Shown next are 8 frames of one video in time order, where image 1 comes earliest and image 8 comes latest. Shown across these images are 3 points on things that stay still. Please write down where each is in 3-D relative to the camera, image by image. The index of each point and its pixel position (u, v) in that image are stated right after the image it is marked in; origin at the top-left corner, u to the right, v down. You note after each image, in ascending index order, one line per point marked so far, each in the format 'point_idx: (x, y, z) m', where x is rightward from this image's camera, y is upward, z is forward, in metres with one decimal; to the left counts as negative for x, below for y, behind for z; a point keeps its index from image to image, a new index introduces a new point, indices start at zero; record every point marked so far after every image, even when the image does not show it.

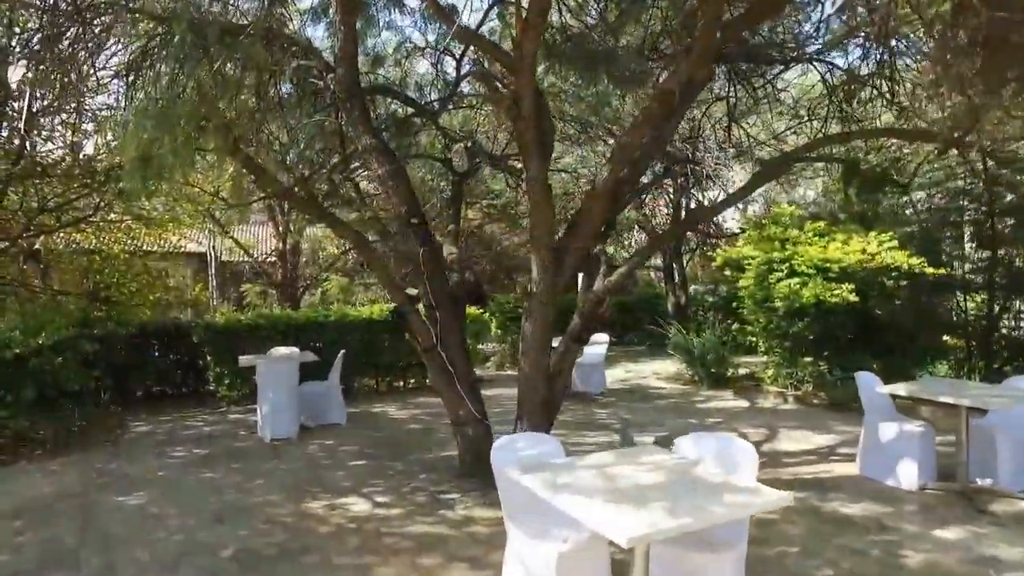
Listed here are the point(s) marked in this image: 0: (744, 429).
0: (+2.6, -1.5, +7.7) m
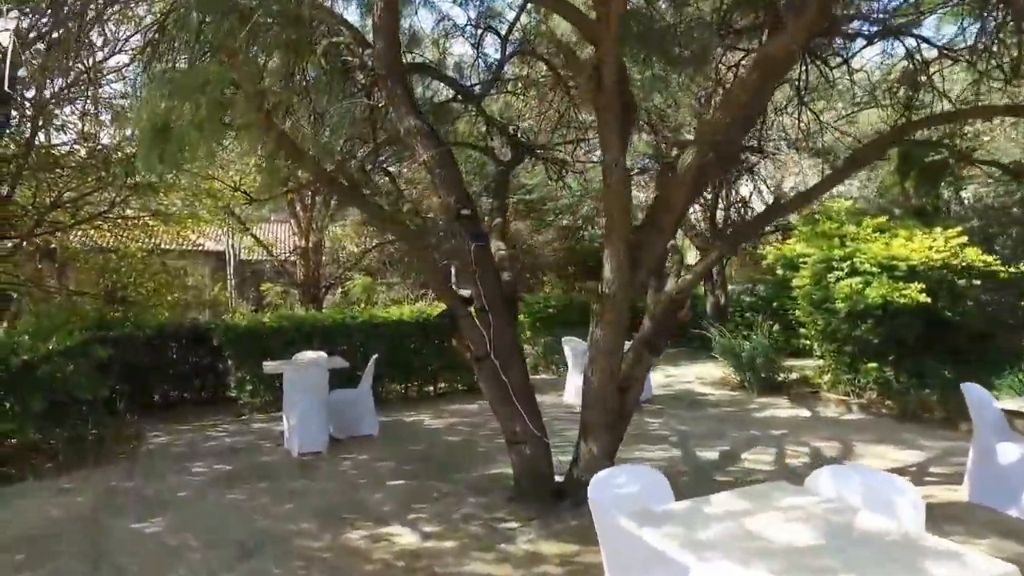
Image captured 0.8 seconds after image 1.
0: (+3.0, -1.5, +7.0) m
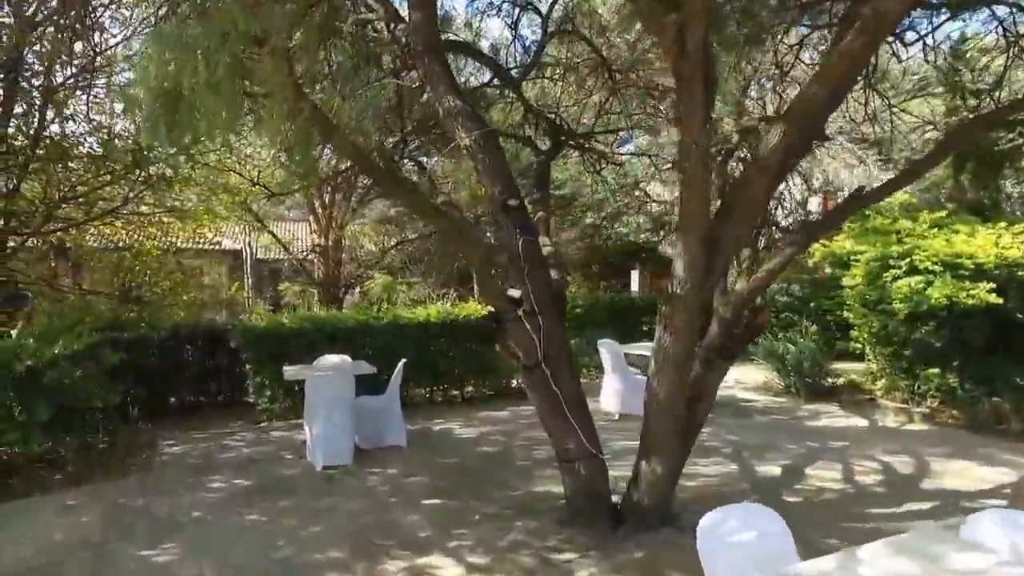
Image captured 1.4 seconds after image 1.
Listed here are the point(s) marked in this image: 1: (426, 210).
0: (+3.4, -1.5, +6.4) m
1: (-0.5, +0.5, +4.2) m
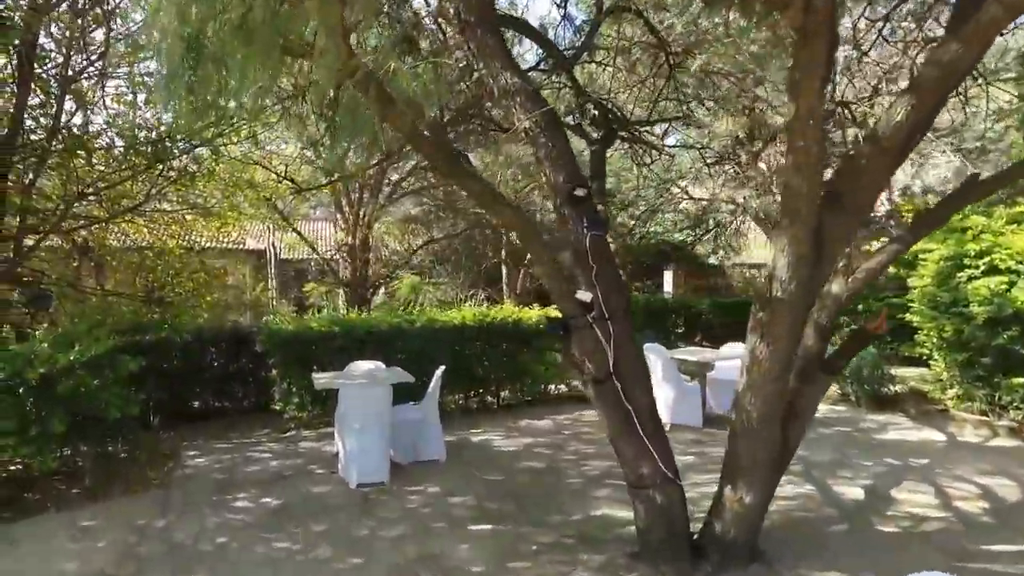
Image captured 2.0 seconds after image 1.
0: (+3.8, -1.5, +5.8) m
1: (-0.1, +0.5, +3.7) m
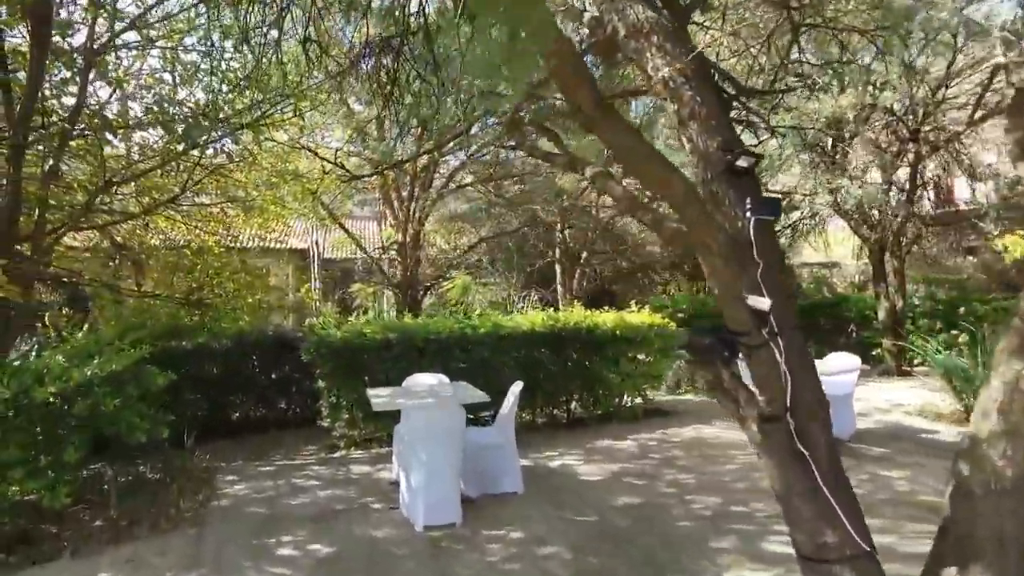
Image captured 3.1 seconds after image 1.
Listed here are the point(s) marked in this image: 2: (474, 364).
0: (+4.5, -1.6, +4.6) m
1: (+0.4, +0.4, +2.7) m
2: (-0.4, -0.8, +7.6) m
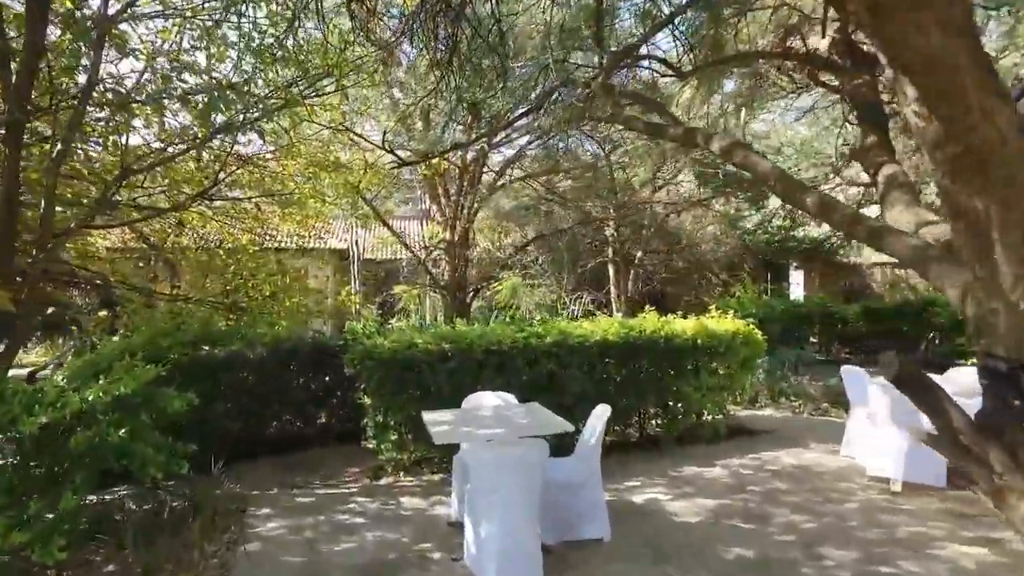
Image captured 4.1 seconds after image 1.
0: (+5.0, -1.6, +3.4) m
1: (+0.8, +0.4, +1.7) m
2: (+0.2, -0.9, +6.6) m
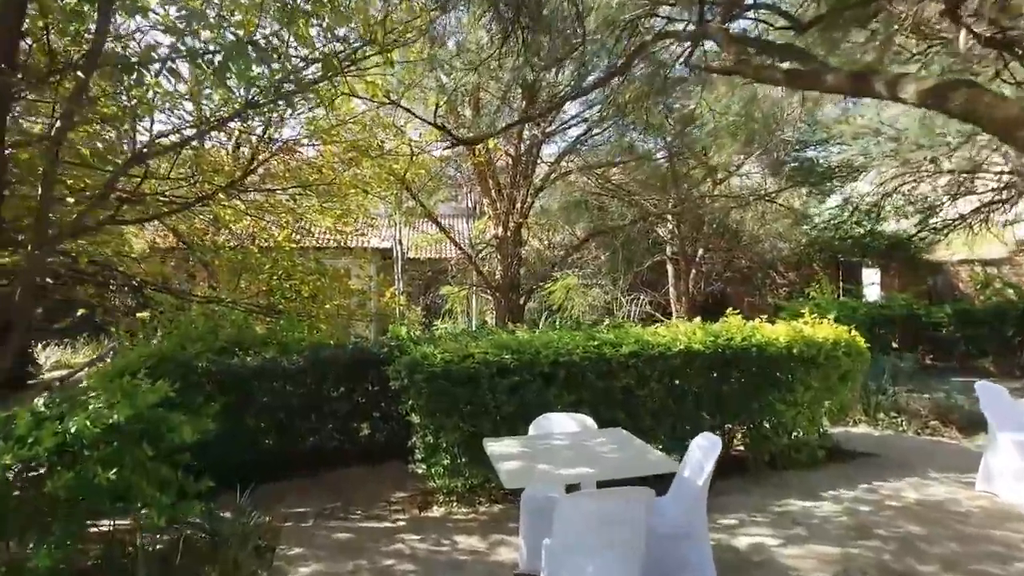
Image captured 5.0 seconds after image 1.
0: (+5.3, -1.6, +2.2) m
1: (+1.1, +0.4, +0.8) m
2: (+0.8, -0.9, +5.7) m
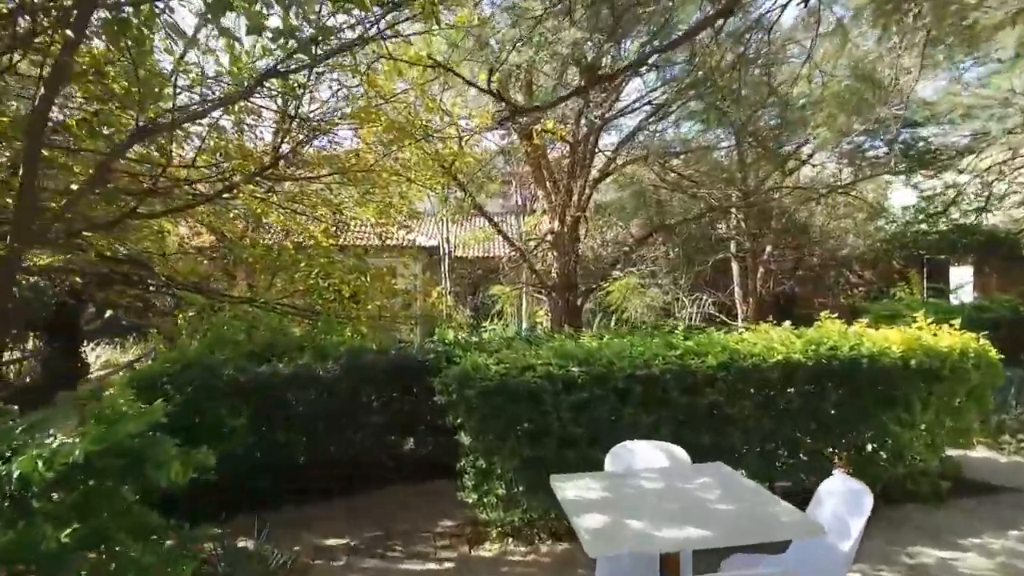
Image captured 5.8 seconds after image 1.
0: (+5.5, -1.6, +1.0) m
1: (+1.2, +0.4, -0.1) m
2: (+1.2, -0.9, +4.8) m
